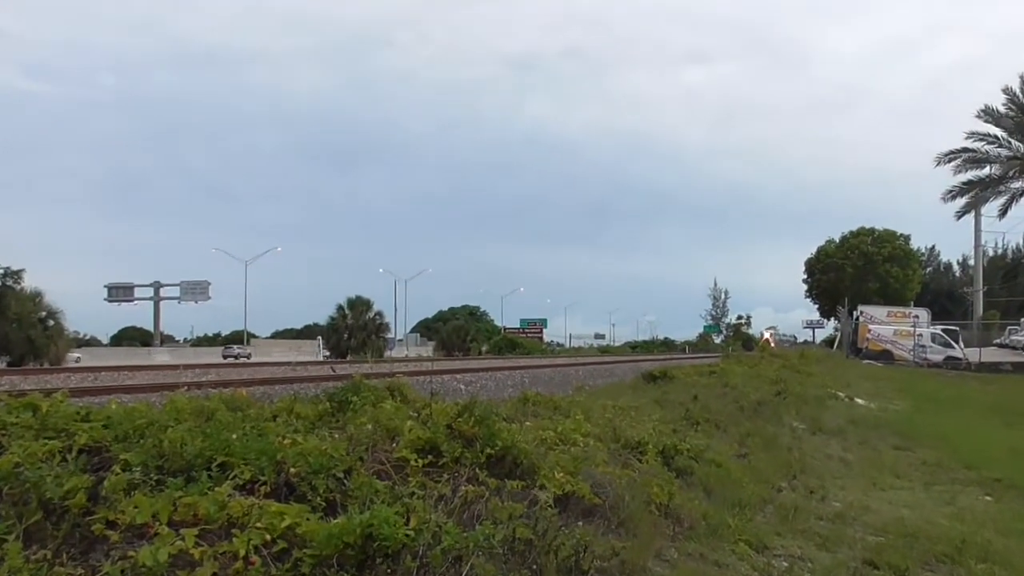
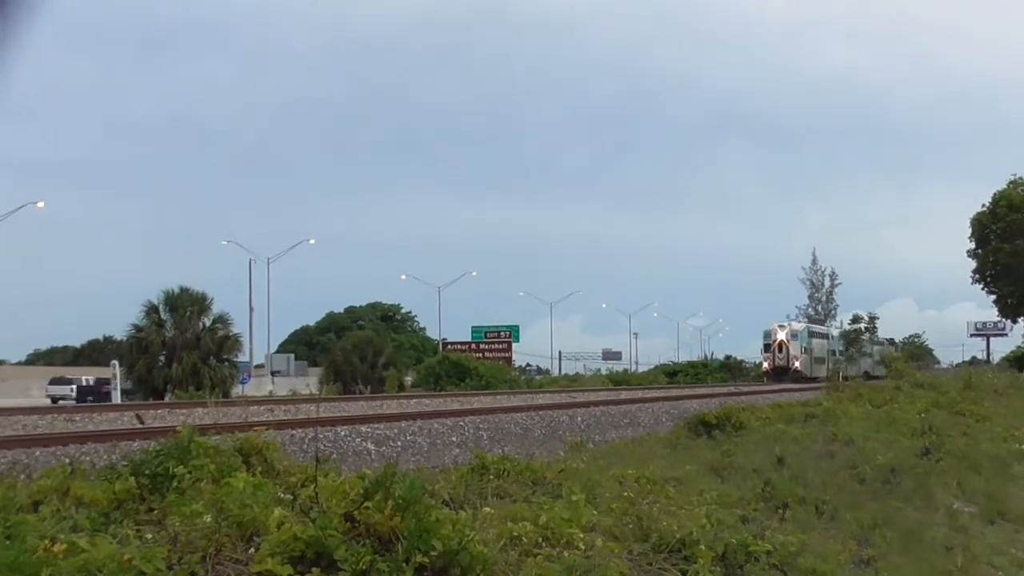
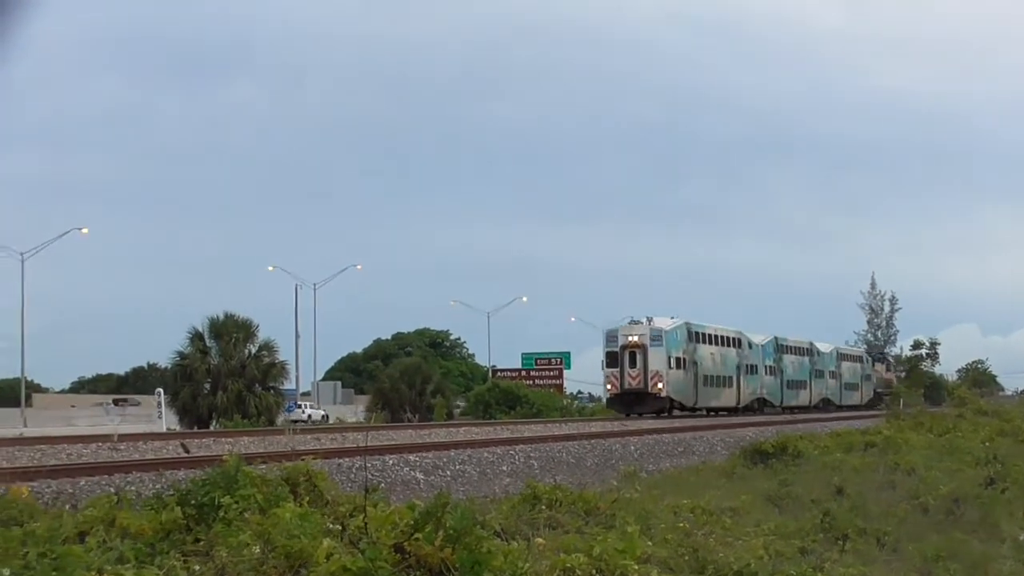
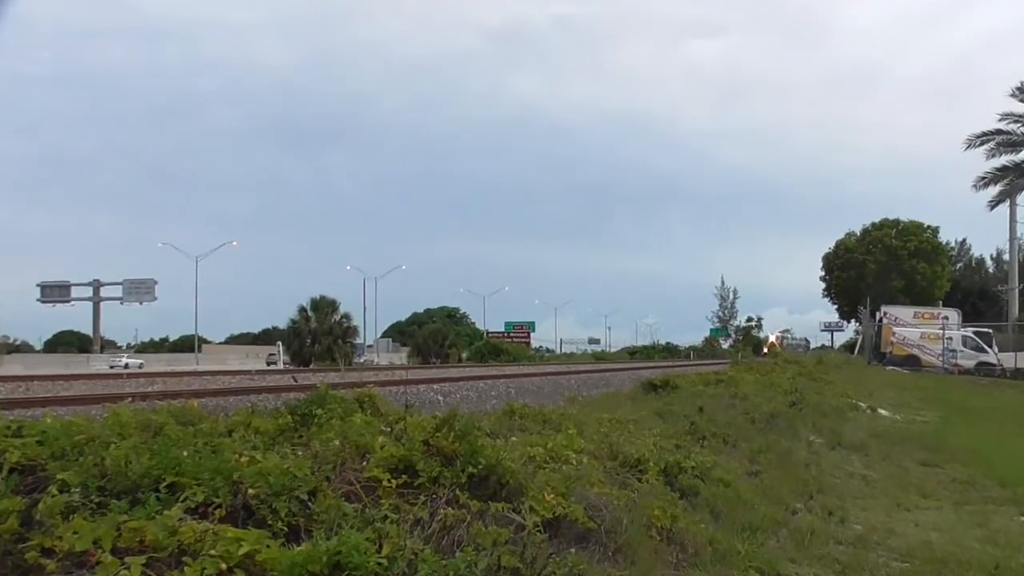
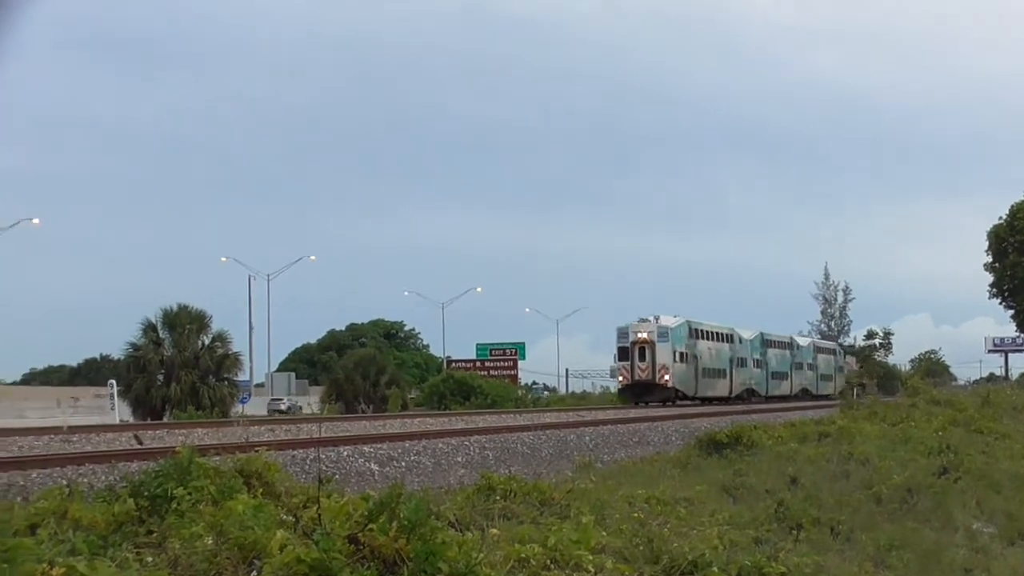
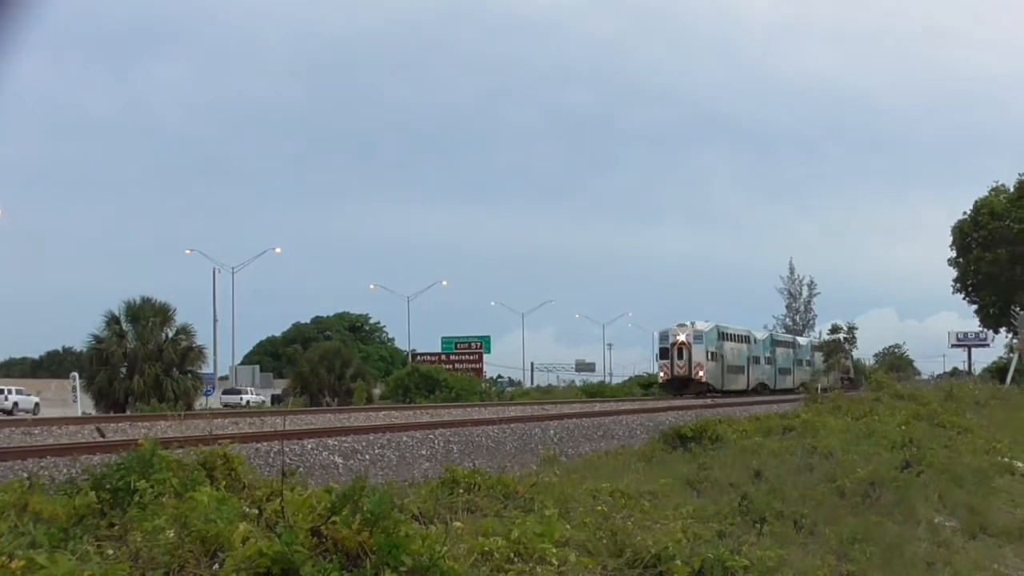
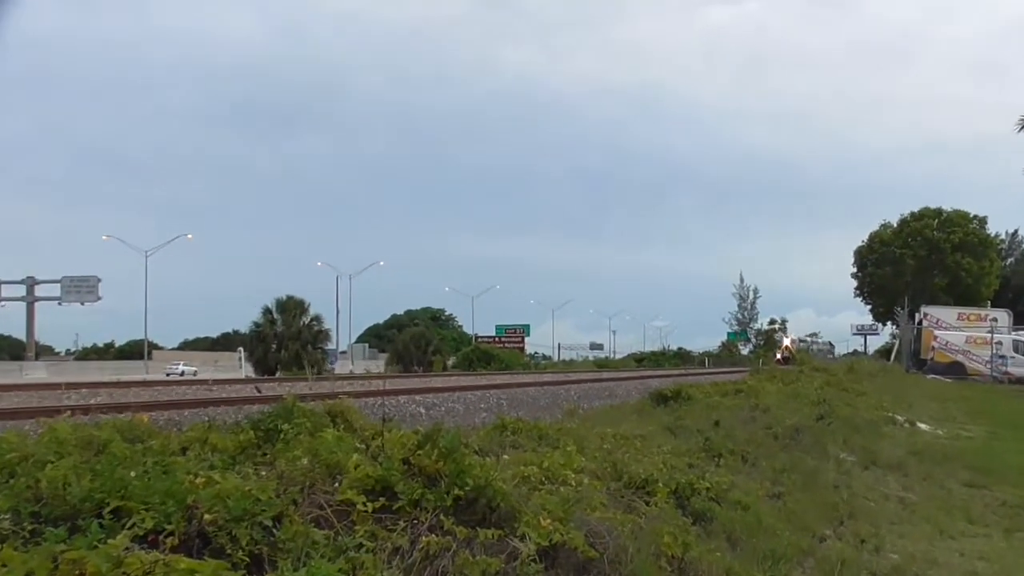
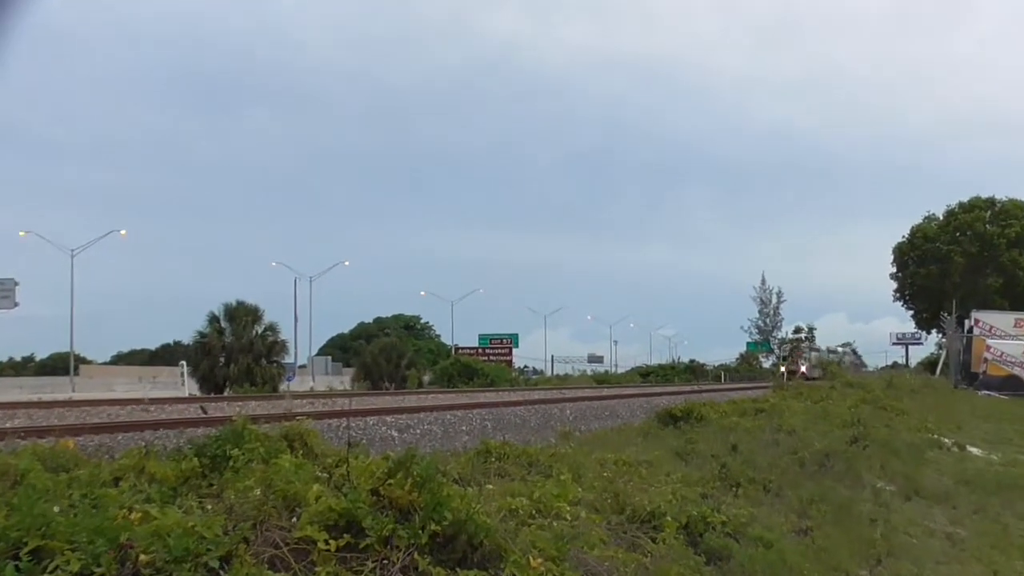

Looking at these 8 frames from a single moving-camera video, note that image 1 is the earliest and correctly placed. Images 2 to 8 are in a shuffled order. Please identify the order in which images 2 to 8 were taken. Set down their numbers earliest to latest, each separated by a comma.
4, 7, 8, 2, 6, 5, 3
